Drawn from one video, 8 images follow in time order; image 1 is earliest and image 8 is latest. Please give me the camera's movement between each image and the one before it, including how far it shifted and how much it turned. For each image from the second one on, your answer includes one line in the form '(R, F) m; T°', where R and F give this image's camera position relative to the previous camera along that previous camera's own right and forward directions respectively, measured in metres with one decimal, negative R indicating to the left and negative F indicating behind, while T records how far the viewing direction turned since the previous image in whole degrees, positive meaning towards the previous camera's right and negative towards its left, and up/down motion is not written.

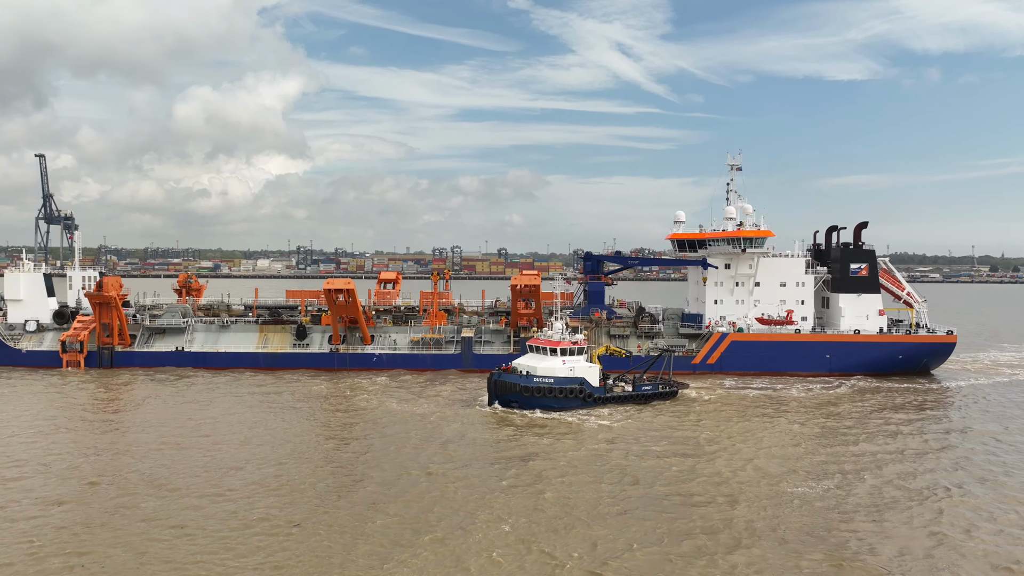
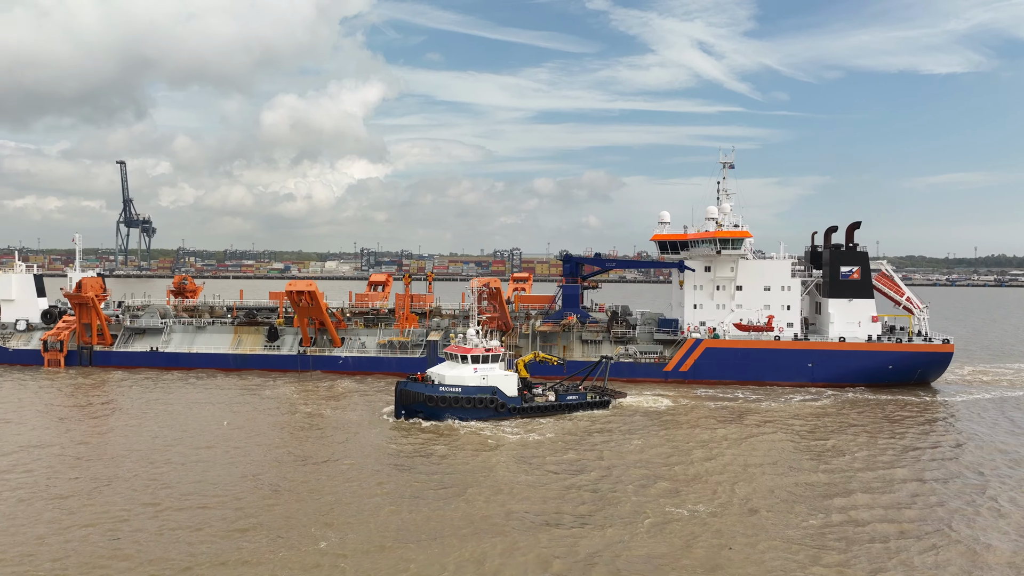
(+3.9, +1.0) m; -5°
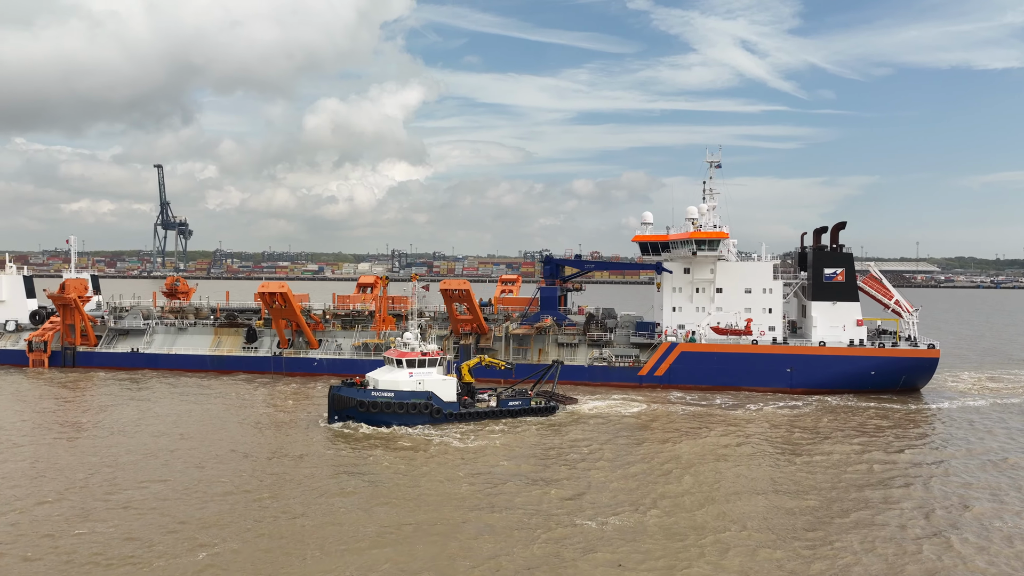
(+2.3, +0.5) m; -3°
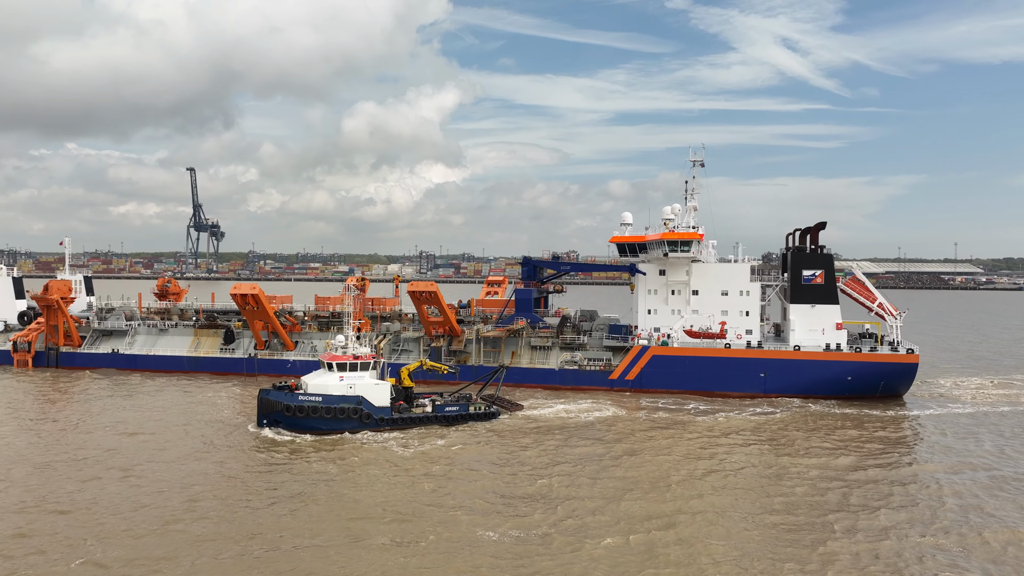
(+2.3, +0.4) m; -2°
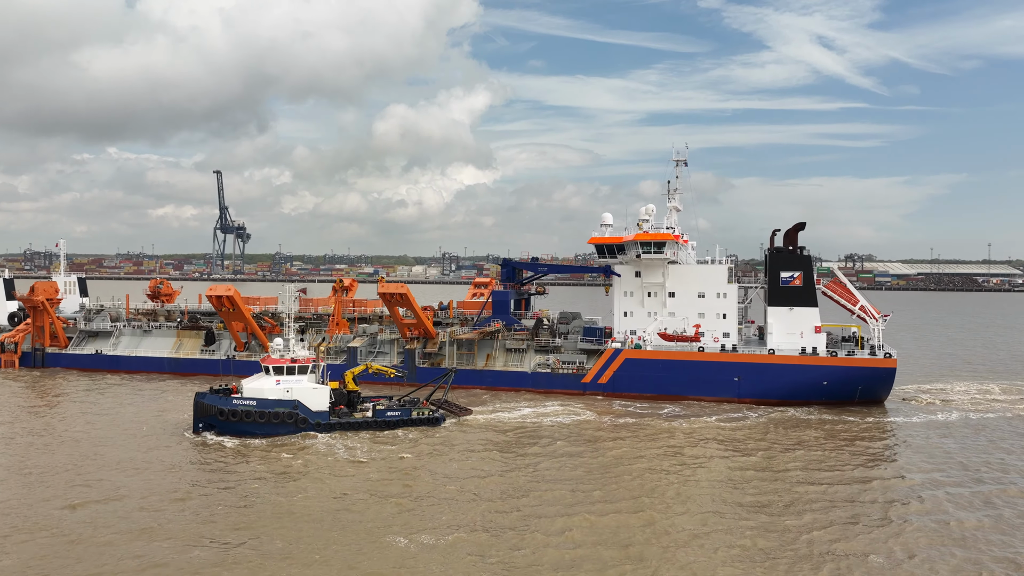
(+2.0, +0.4) m; -2°
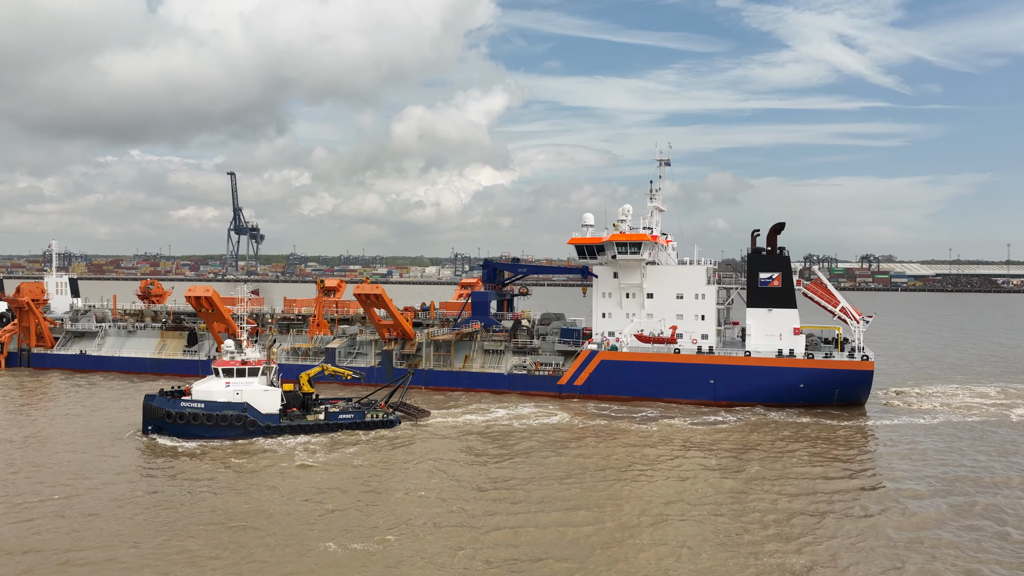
(+1.4, +0.2) m; -1°
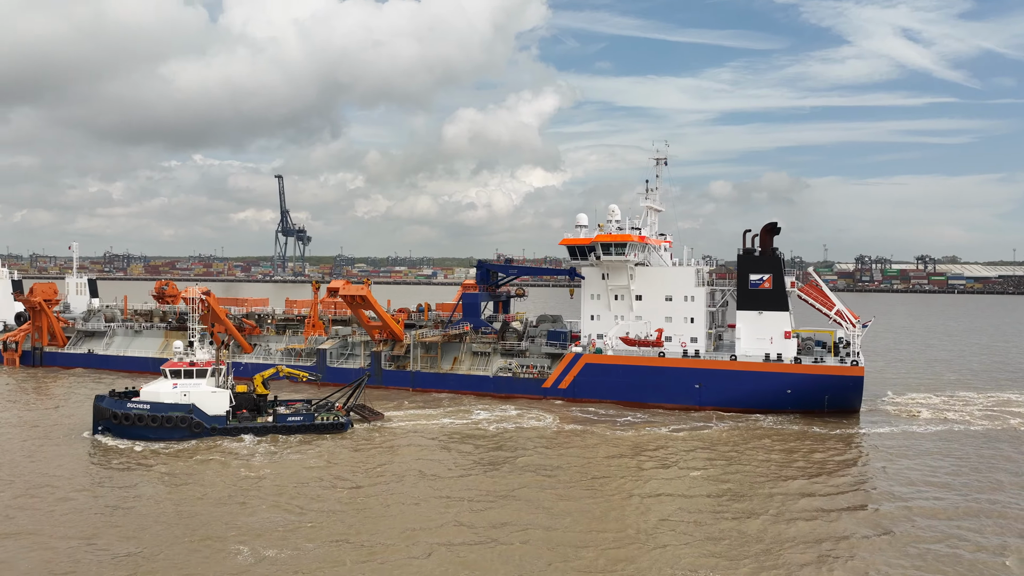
(+2.2, +0.4) m; -4°
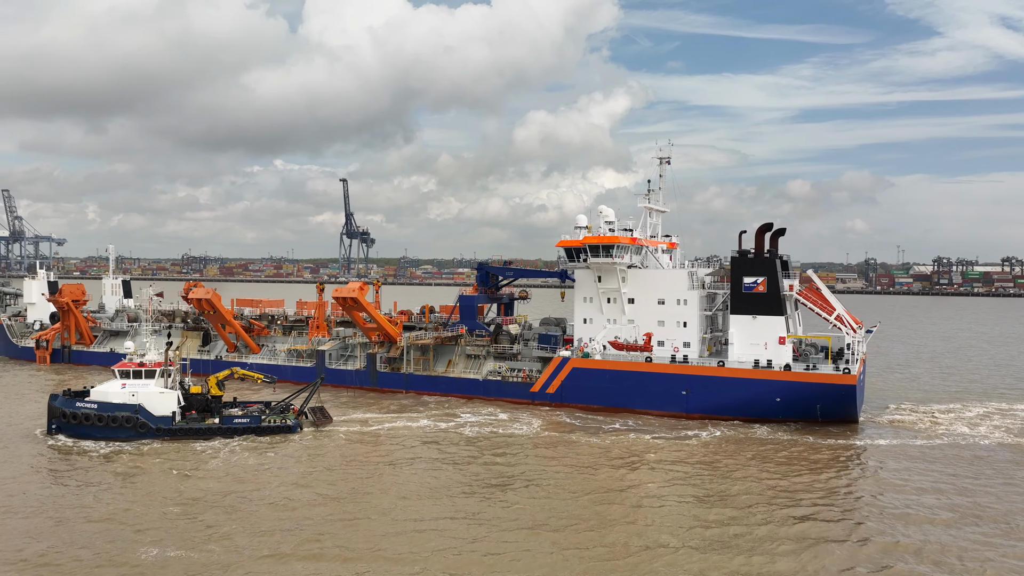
(+2.6, +0.5) m; -5°
